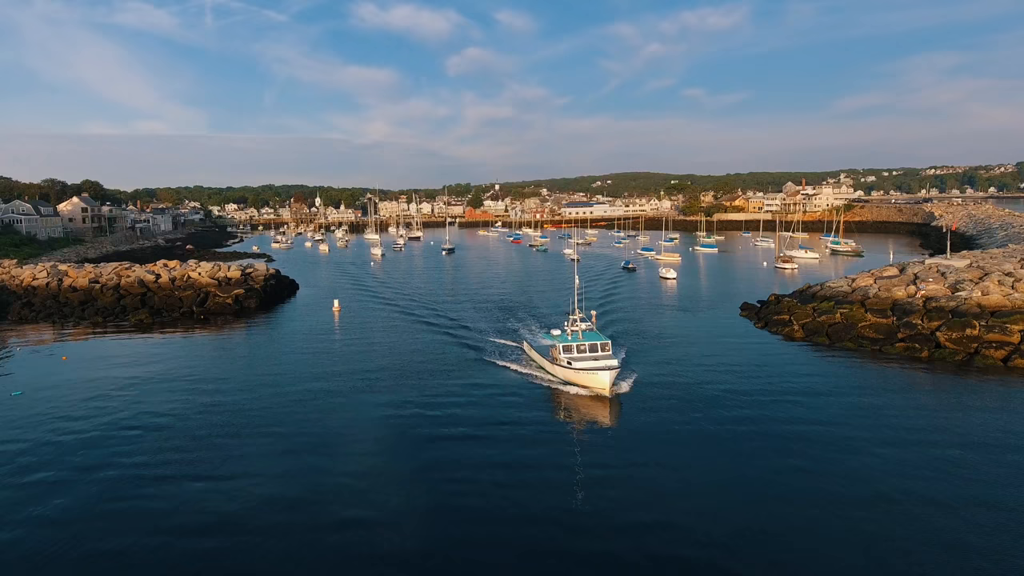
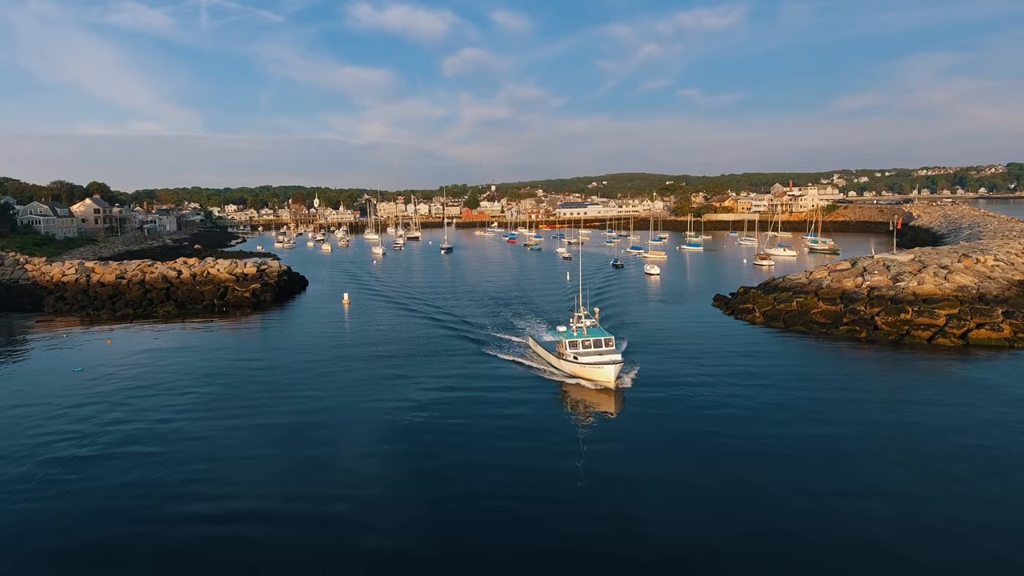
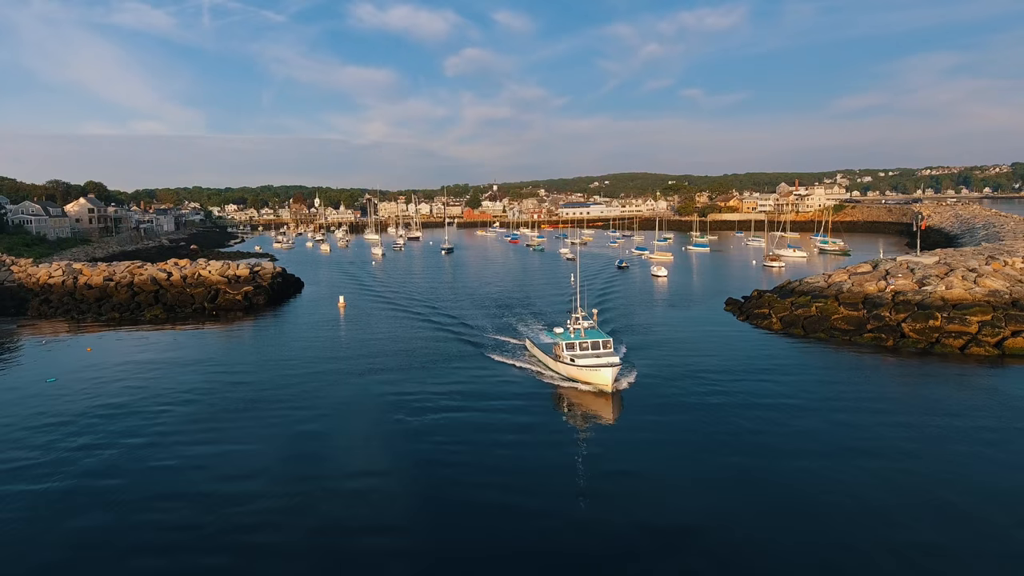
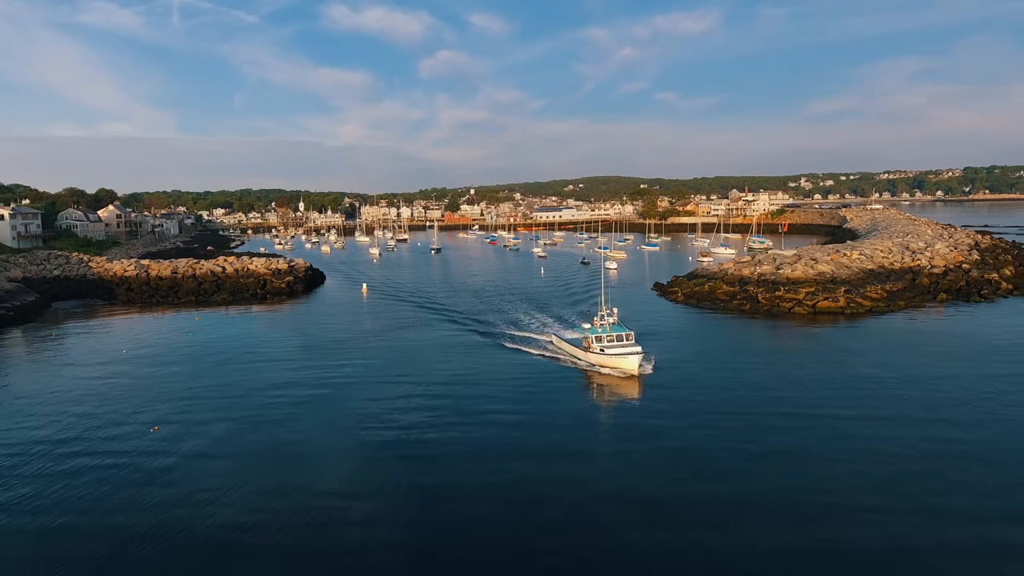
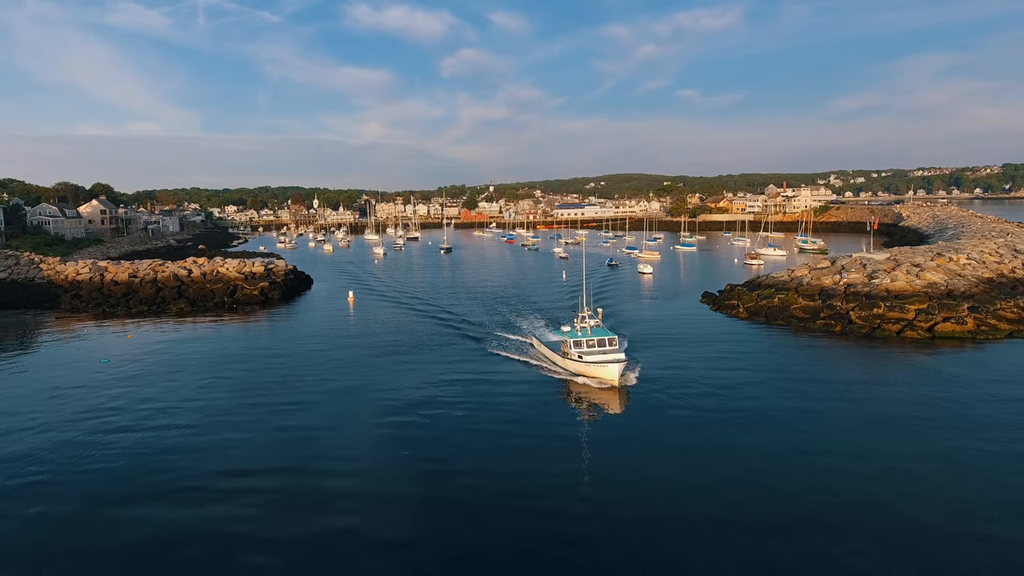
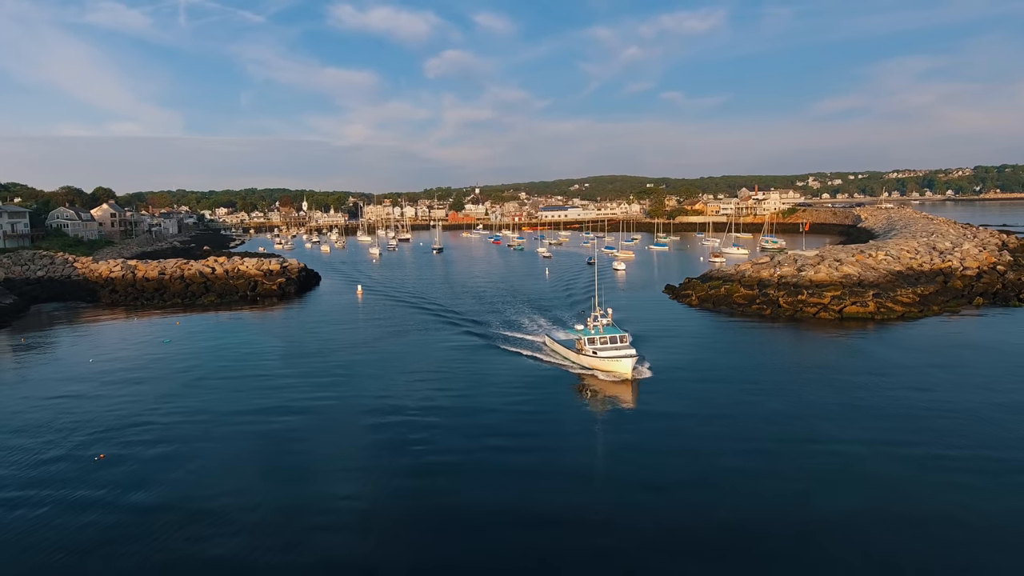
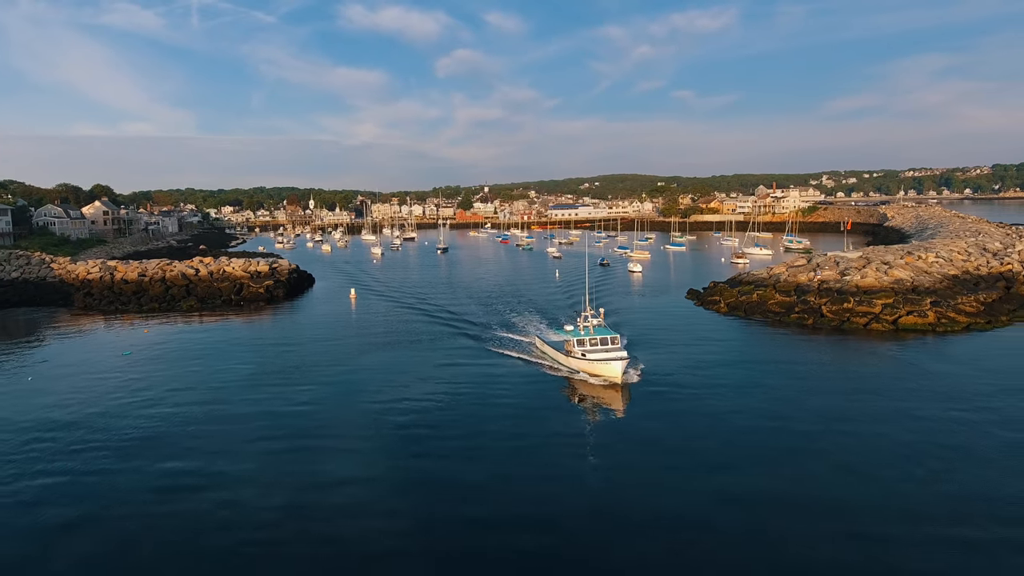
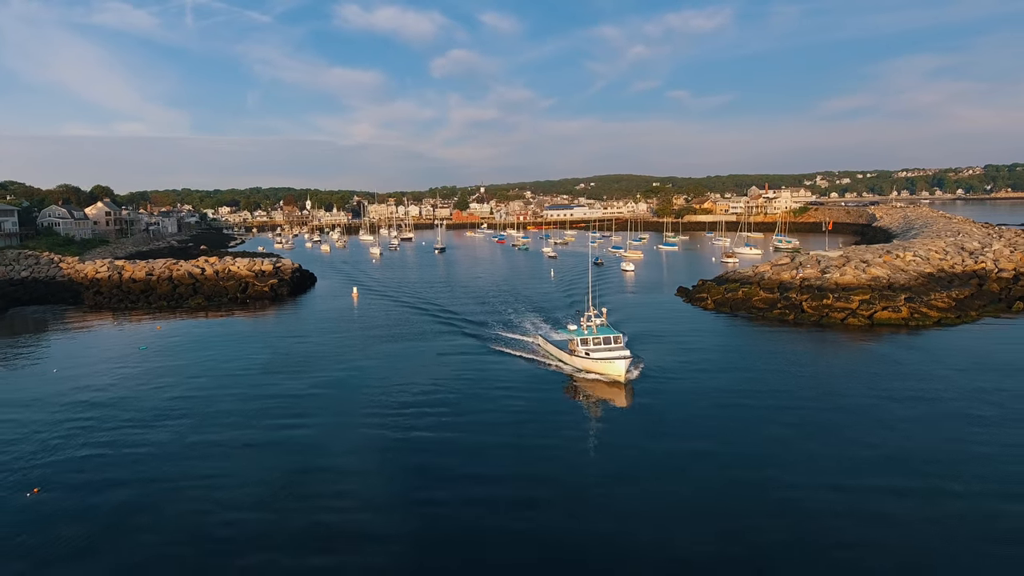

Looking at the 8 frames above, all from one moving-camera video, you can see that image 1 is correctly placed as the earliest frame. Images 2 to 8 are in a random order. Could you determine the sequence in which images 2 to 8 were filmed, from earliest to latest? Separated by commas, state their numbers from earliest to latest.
3, 2, 5, 7, 8, 6, 4
